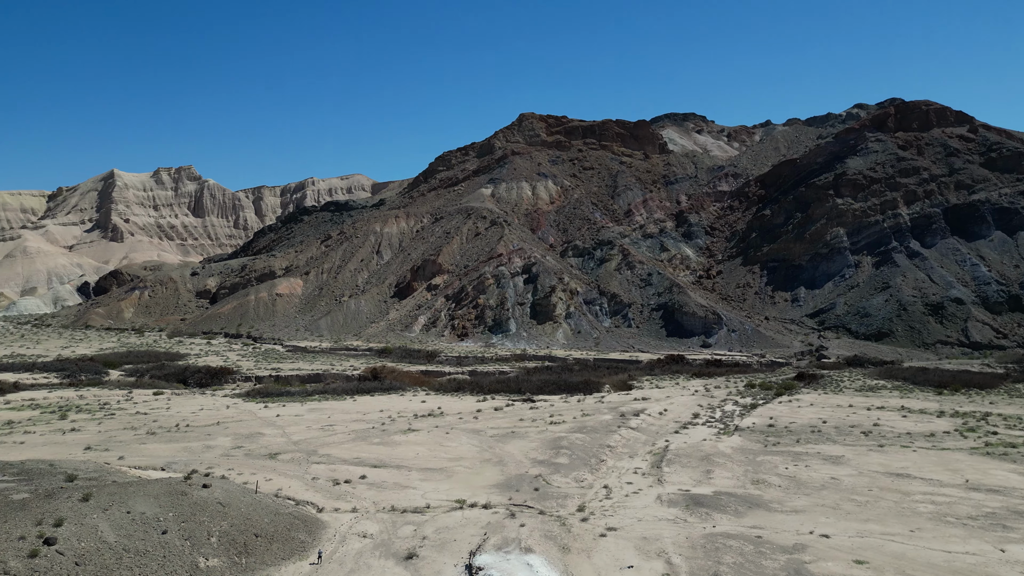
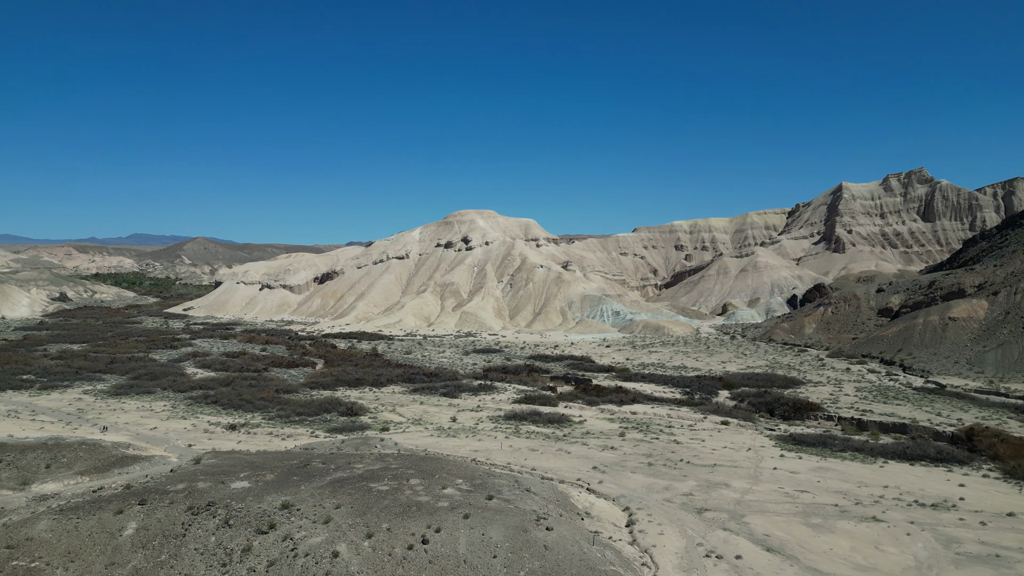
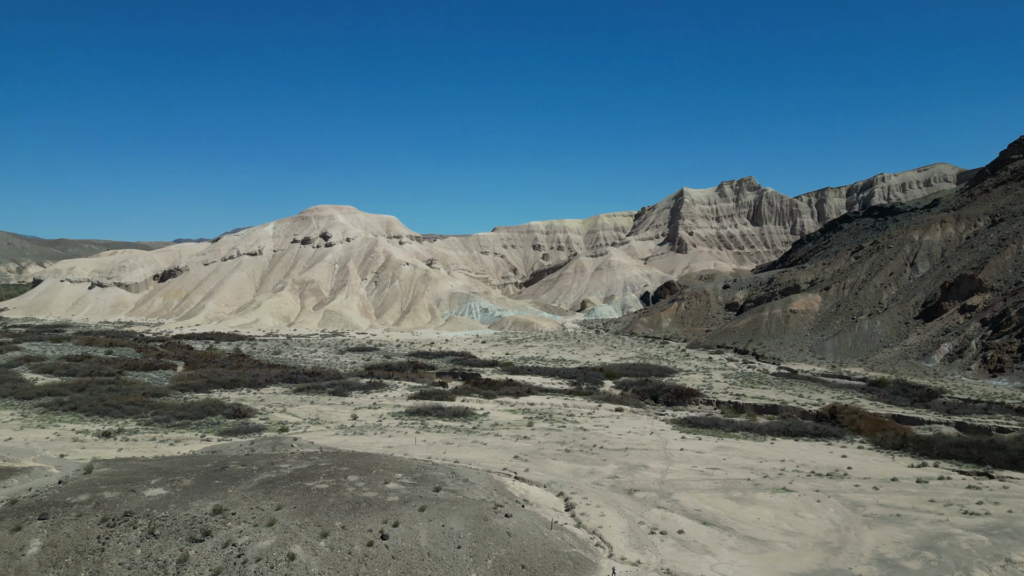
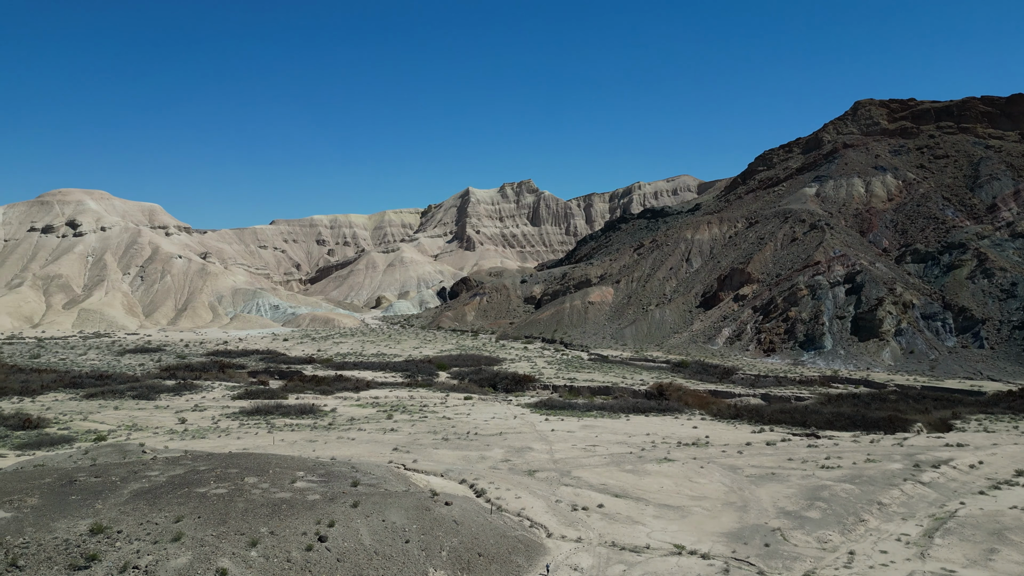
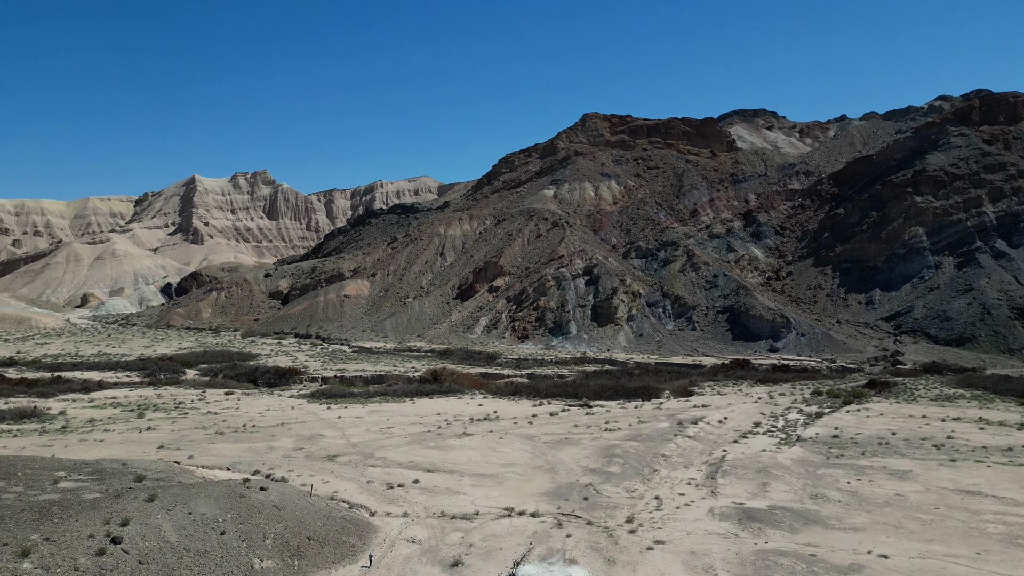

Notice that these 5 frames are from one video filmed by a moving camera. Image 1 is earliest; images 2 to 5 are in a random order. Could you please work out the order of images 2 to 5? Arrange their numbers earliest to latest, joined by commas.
5, 4, 3, 2
